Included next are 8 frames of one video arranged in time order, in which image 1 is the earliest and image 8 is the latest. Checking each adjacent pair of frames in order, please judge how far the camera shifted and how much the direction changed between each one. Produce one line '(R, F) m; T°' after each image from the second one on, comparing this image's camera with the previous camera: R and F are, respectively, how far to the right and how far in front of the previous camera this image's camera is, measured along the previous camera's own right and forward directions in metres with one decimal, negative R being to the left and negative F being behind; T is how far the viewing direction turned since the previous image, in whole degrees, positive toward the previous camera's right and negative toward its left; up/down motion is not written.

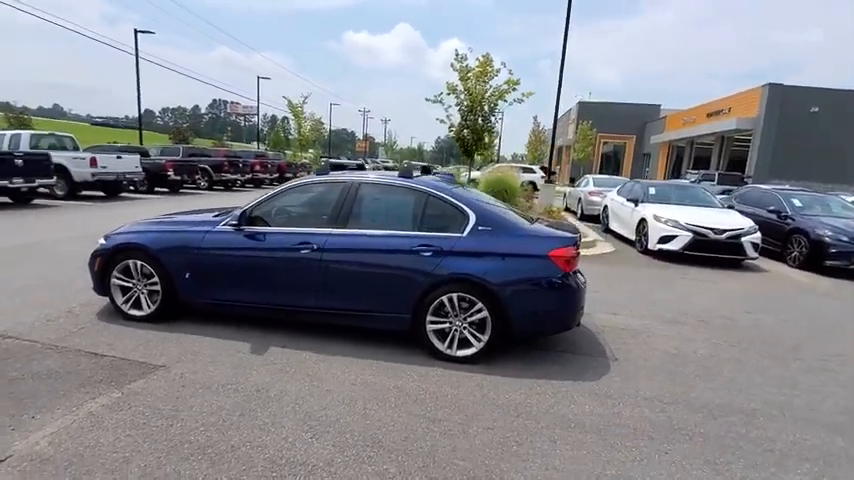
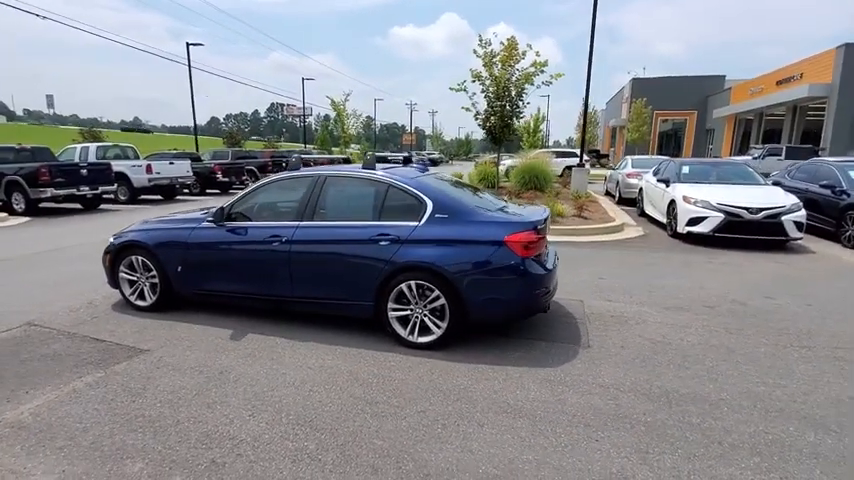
(+1.0, 0.0) m; -7°
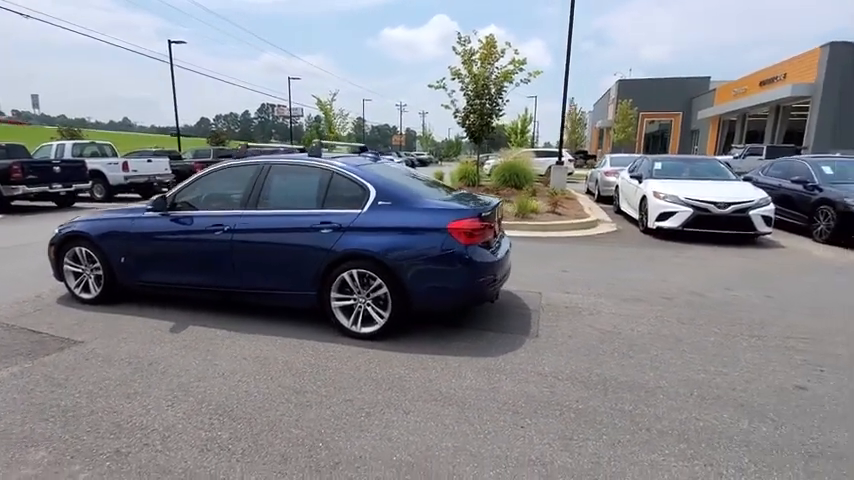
(+0.5, +0.1) m; +1°
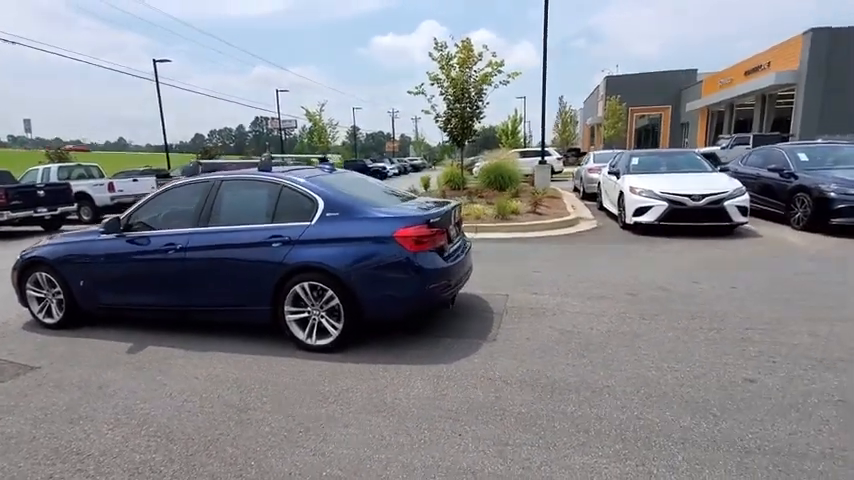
(+0.5, 0.0) m; 0°
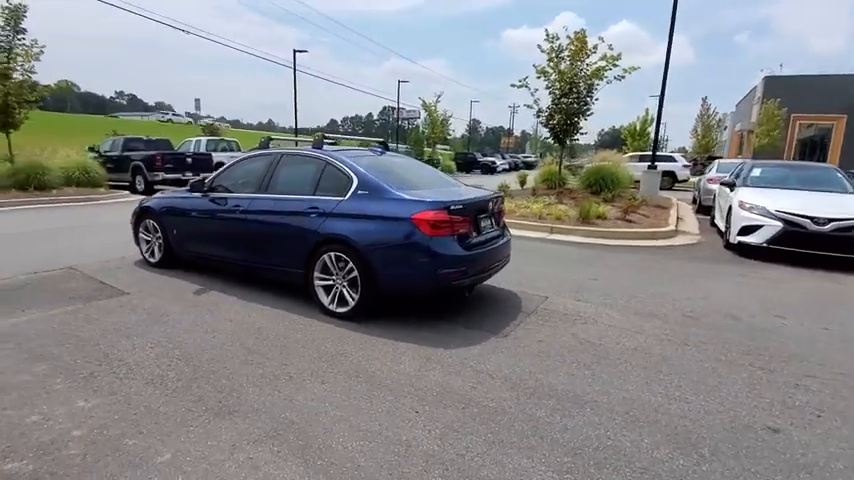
(+0.9, 0.0) m; -14°
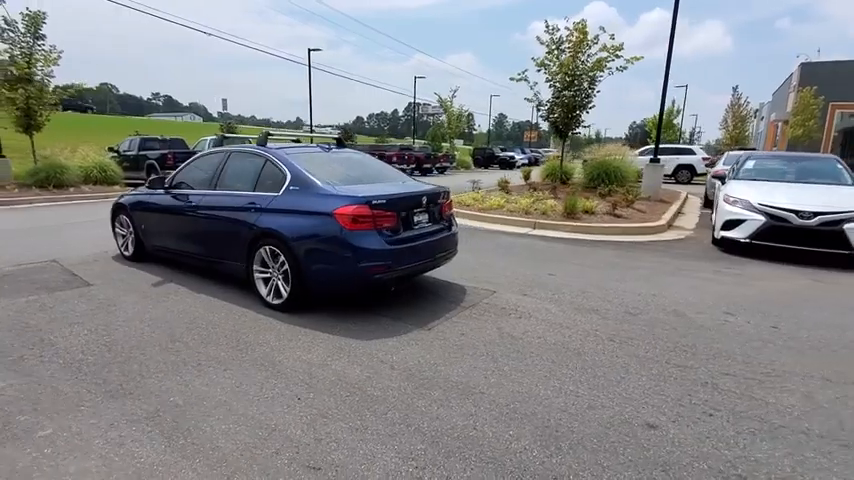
(+1.0, 0.0) m; -4°
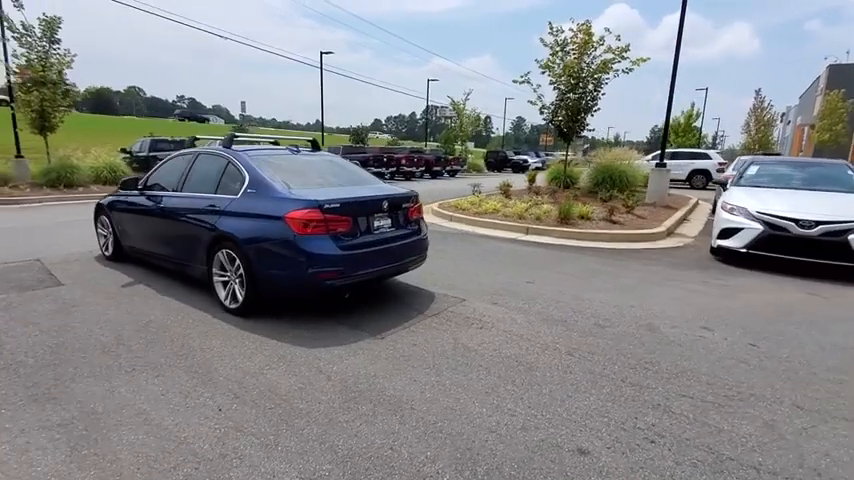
(+0.6, +0.2) m; -2°
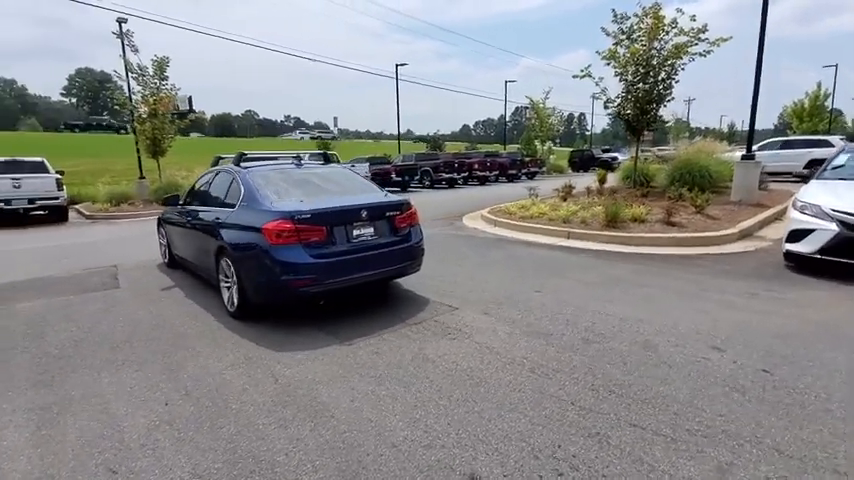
(+1.2, +0.2) m; -12°
